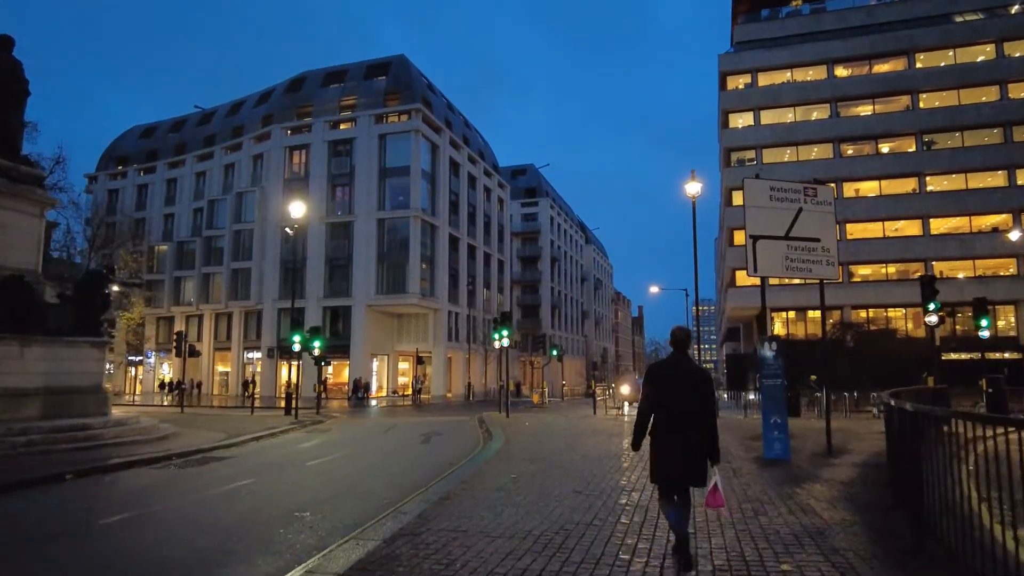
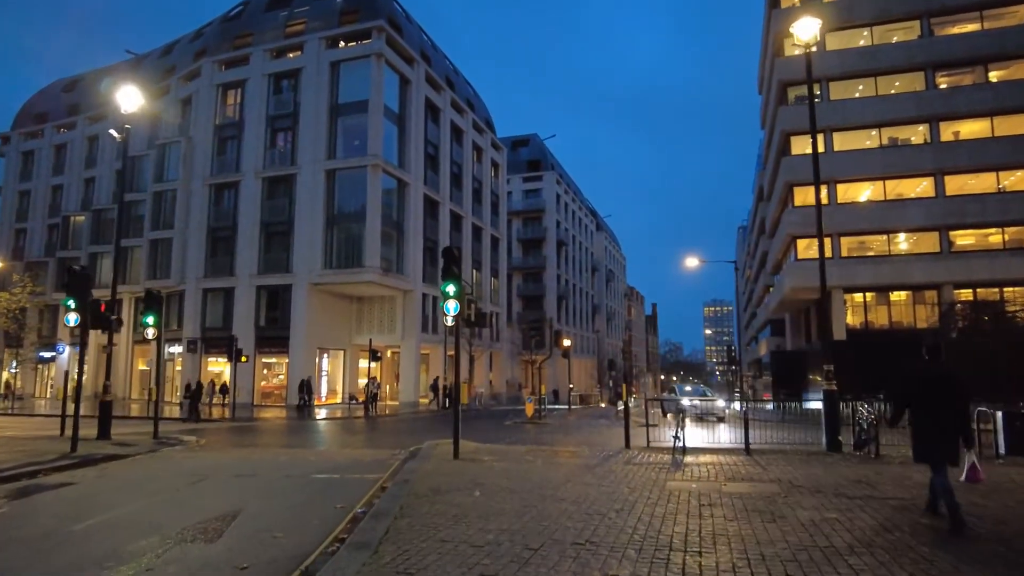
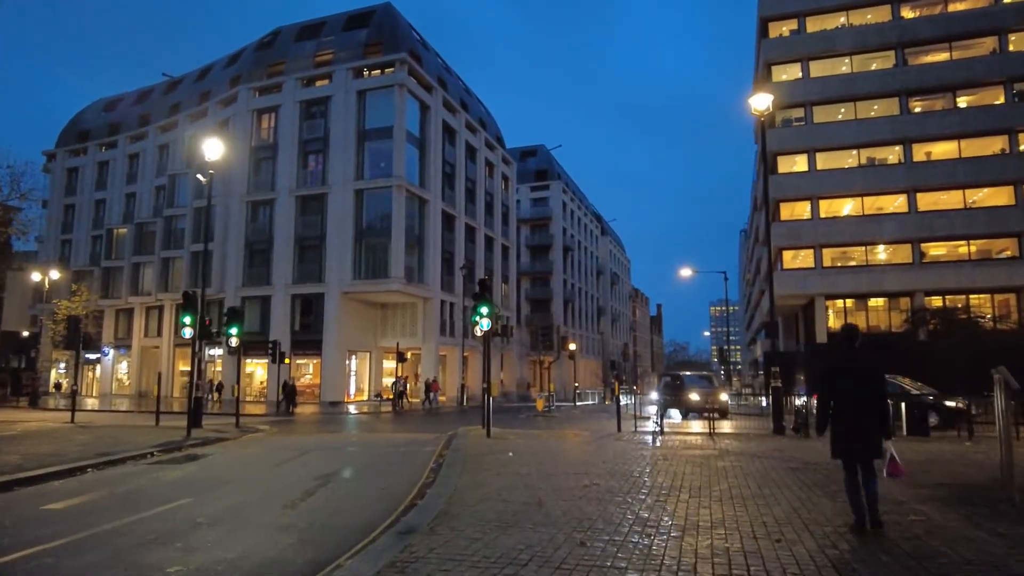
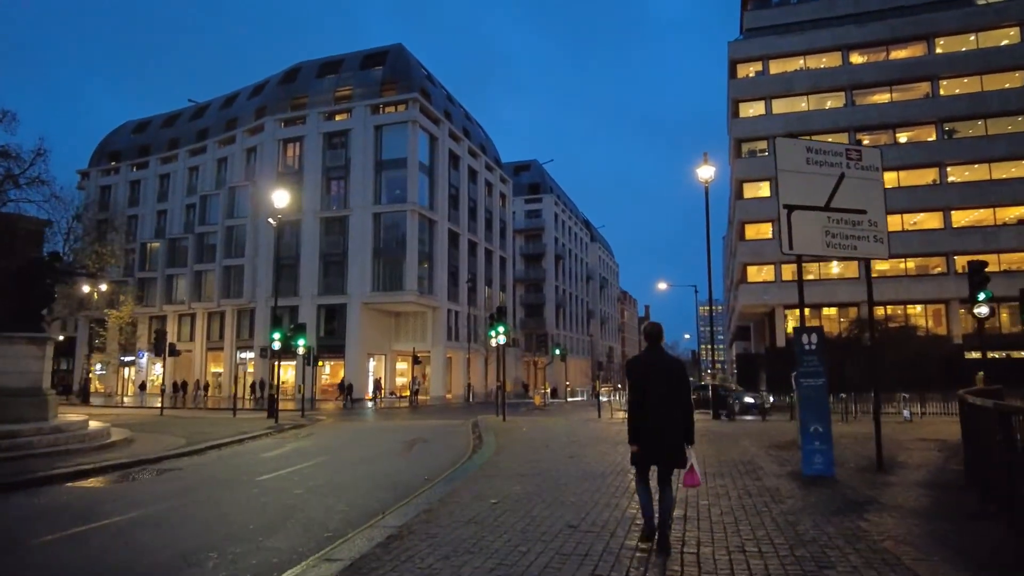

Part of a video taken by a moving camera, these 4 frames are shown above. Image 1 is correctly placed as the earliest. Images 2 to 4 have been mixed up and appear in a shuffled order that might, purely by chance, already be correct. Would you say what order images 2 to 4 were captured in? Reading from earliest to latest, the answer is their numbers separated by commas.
4, 3, 2
